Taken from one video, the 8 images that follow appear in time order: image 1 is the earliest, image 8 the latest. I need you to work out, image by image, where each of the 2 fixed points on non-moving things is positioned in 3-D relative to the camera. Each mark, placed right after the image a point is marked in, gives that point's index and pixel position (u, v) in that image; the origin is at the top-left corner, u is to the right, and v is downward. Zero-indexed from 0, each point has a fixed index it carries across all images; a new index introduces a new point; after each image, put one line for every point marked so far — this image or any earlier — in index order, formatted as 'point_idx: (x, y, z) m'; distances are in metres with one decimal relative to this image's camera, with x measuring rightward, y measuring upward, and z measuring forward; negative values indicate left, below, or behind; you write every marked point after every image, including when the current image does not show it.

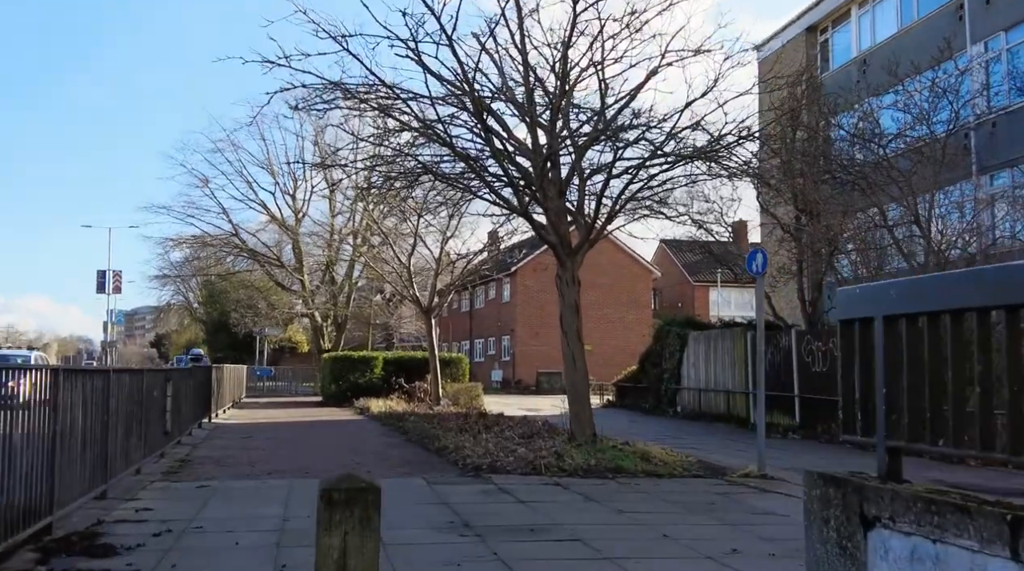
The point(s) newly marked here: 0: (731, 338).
0: (+4.9, -1.2, +19.5) m
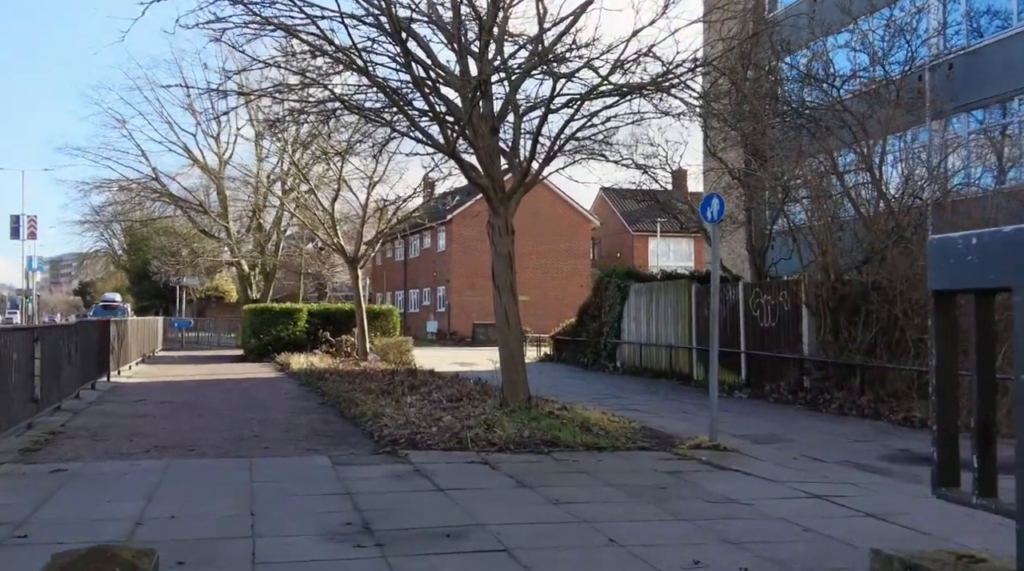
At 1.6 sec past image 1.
0: (+3.4, -0.1, +18.5) m
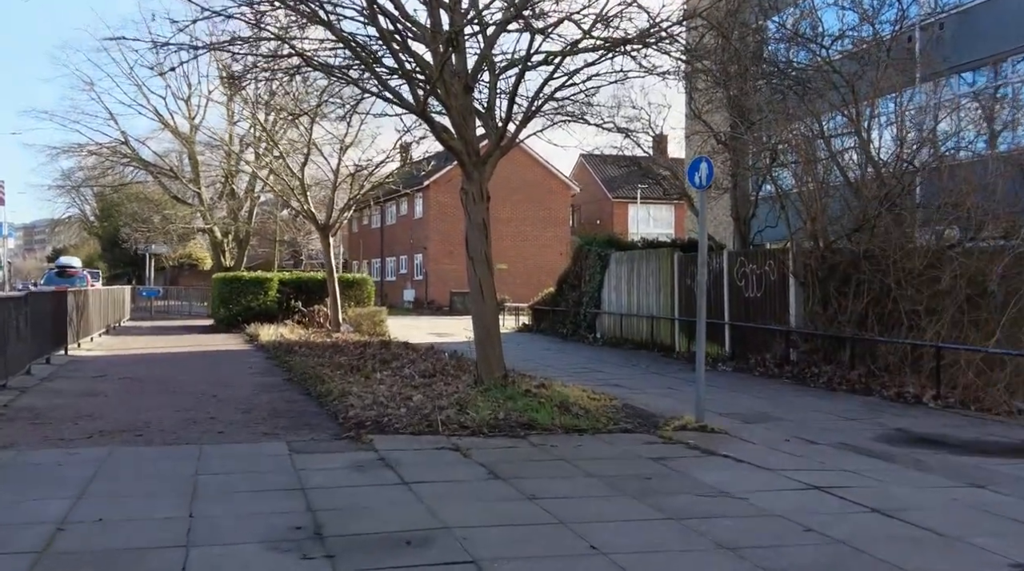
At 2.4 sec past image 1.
0: (+2.9, +0.5, +17.9) m
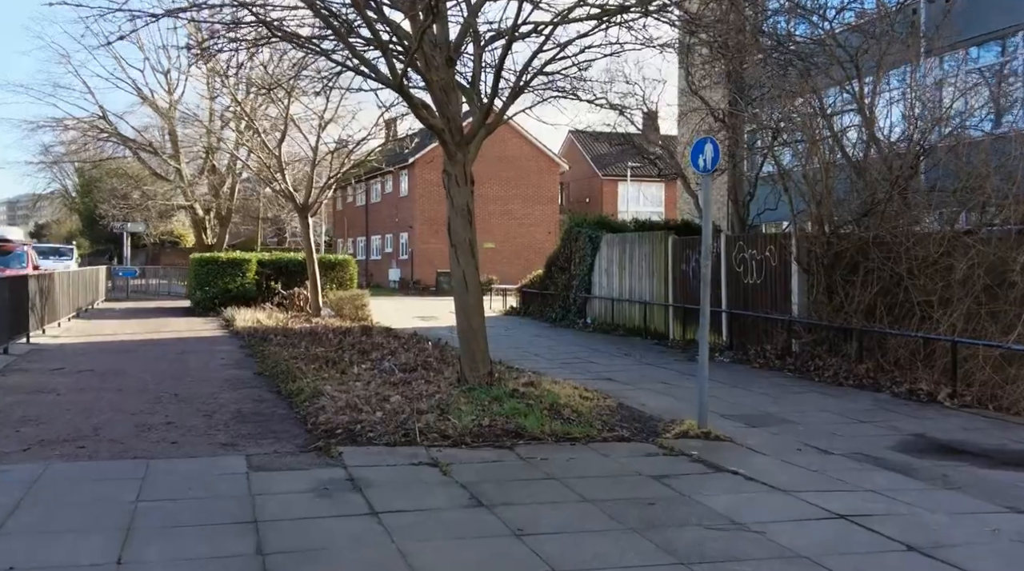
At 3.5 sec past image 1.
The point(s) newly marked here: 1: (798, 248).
0: (+2.7, +0.8, +17.2) m
1: (+4.3, +0.5, +13.0) m
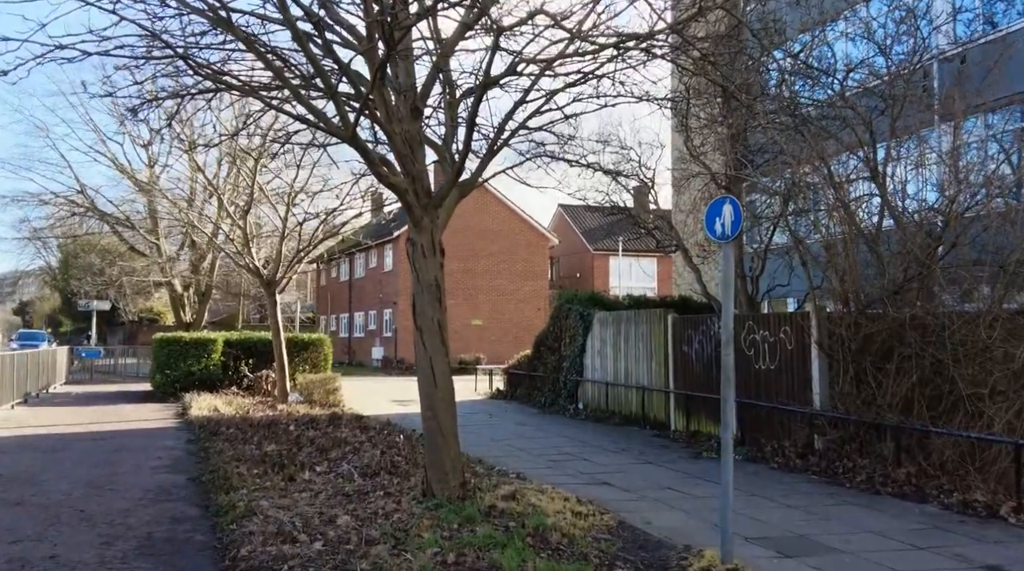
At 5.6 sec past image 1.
0: (+2.4, -0.7, +15.6) m
1: (+4.0, -0.6, +11.5) m
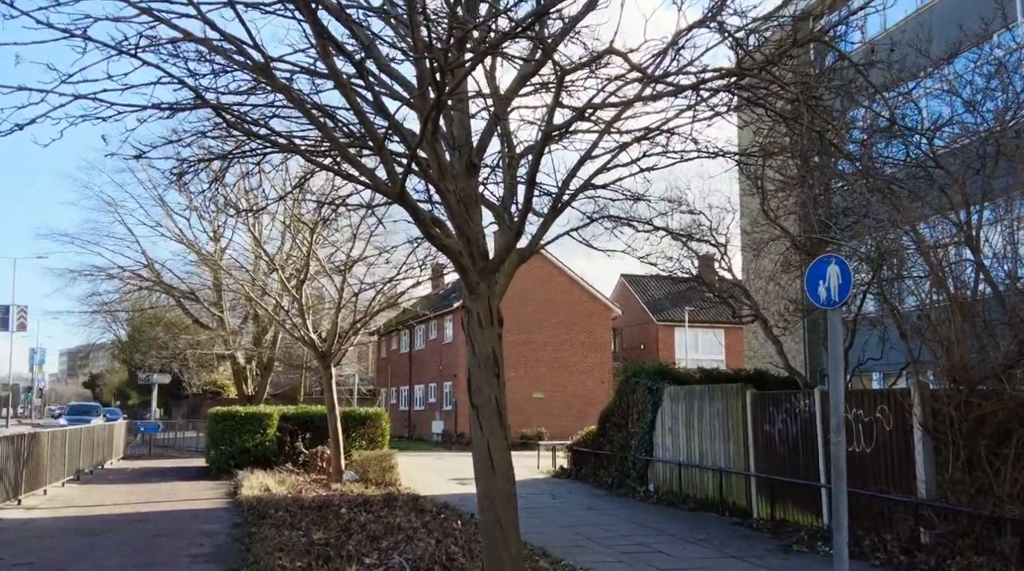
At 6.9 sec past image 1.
0: (+3.5, -1.9, +14.5) m
1: (+4.8, -1.4, +10.3) m
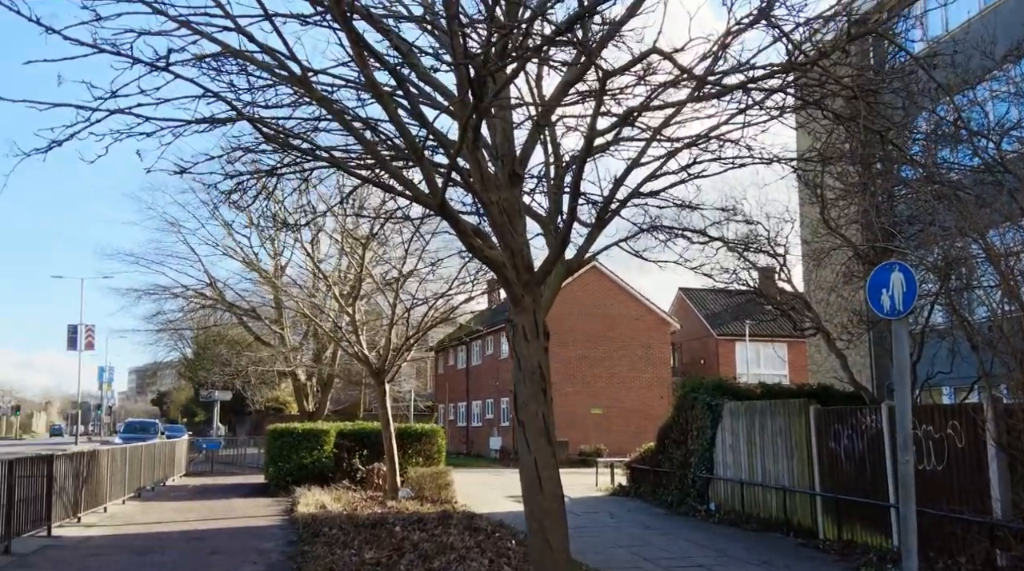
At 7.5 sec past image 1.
0: (+4.3, -2.0, +14.0) m
1: (+5.4, -1.5, +9.7) m
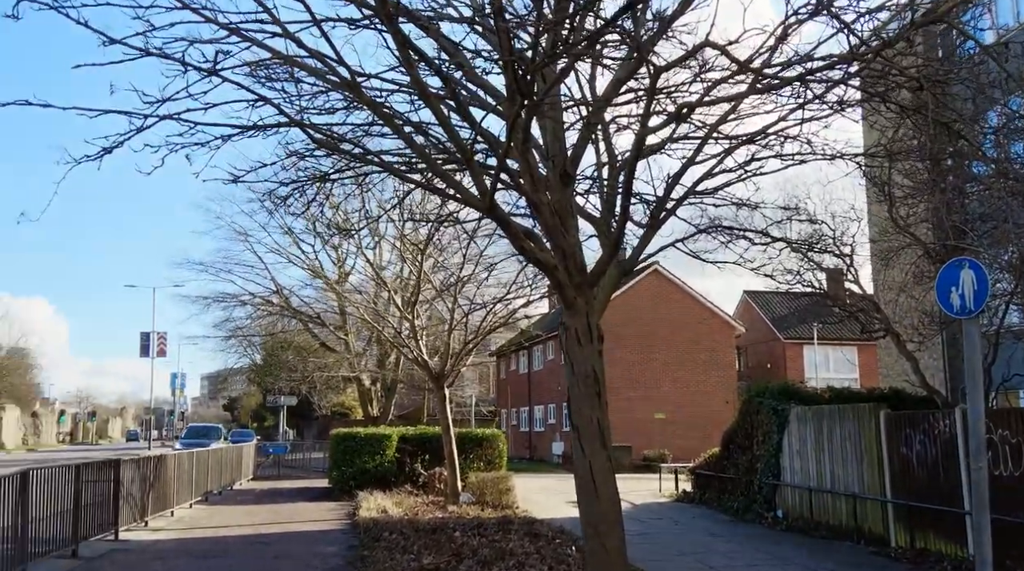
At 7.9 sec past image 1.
0: (+5.3, -2.1, +13.5) m
1: (+6.0, -1.5, +9.2) m
